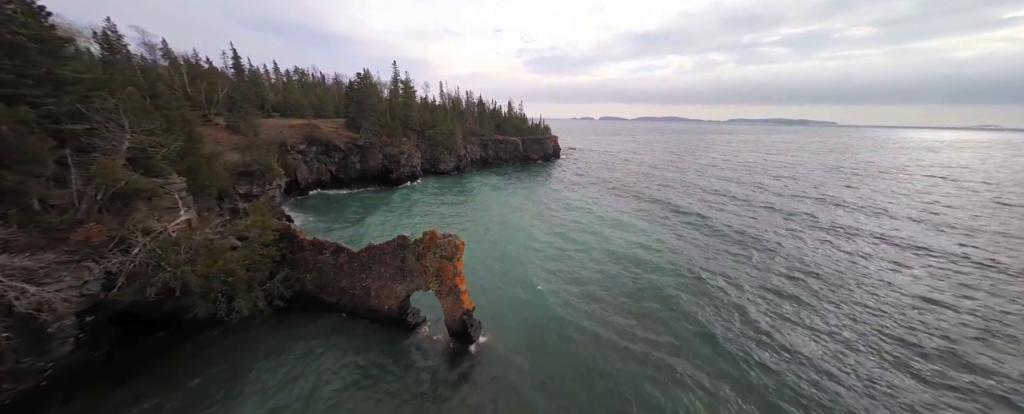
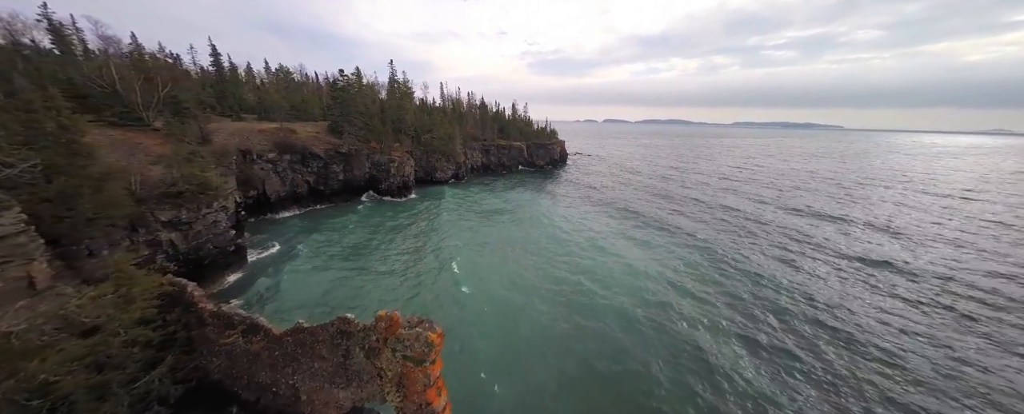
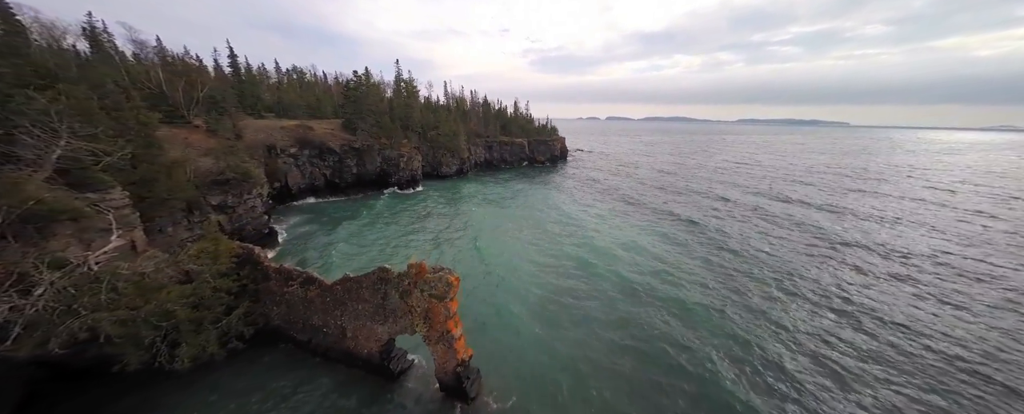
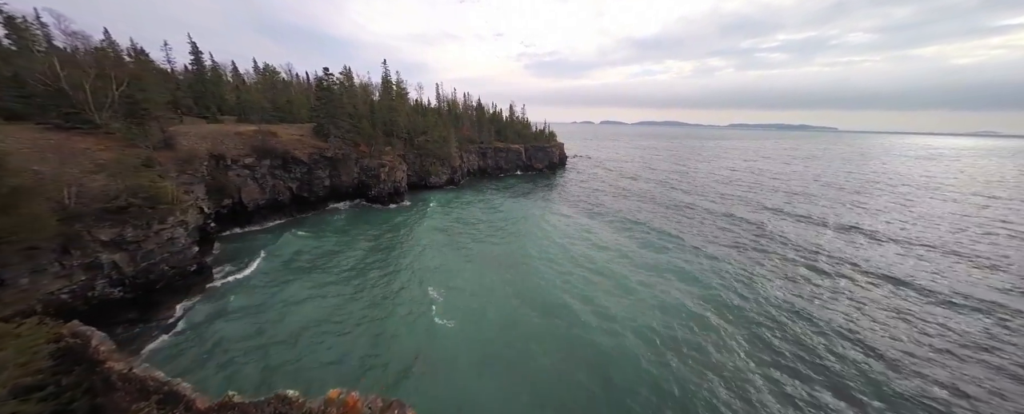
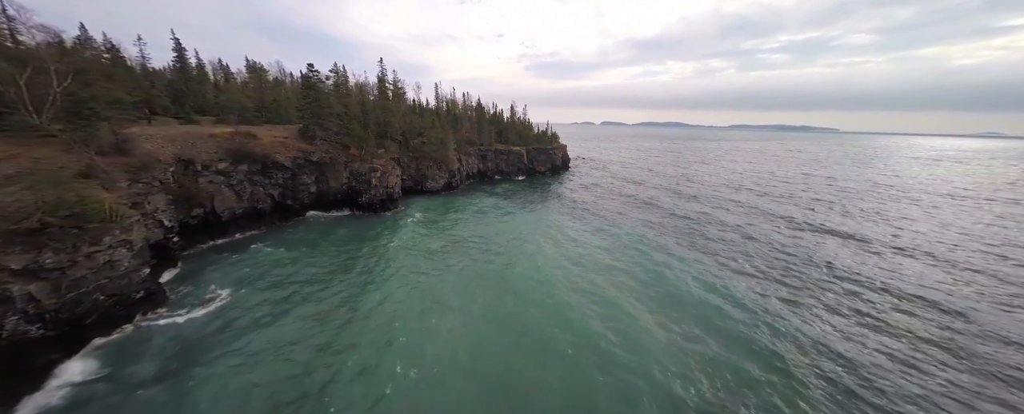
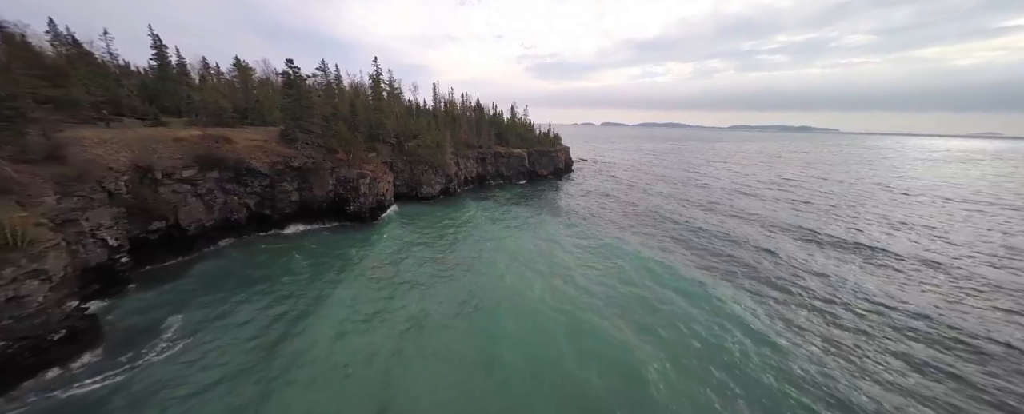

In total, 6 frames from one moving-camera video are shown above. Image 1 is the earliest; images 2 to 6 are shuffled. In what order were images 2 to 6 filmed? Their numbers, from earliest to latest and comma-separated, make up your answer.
3, 2, 4, 5, 6
